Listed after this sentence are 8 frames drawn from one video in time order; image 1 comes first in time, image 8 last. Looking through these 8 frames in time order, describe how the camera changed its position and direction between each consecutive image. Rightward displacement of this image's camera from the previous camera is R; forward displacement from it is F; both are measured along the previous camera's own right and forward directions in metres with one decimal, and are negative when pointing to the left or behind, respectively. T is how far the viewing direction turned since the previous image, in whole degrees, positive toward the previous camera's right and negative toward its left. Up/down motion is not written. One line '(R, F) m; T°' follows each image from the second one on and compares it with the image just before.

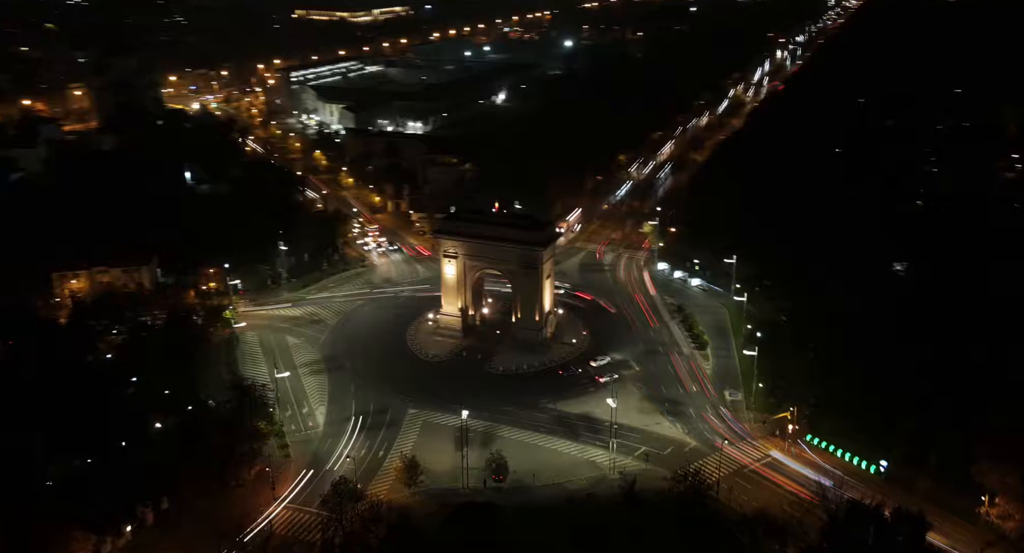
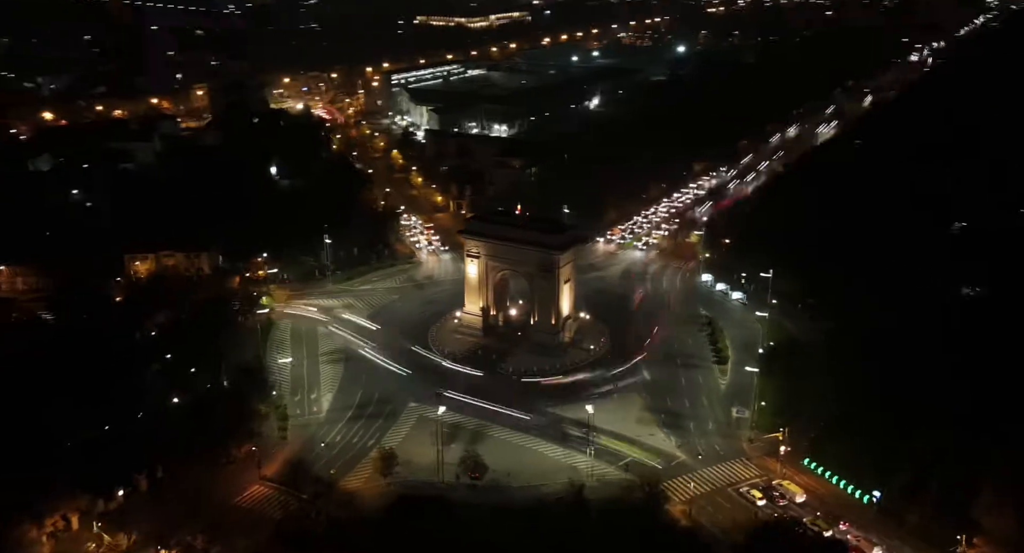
(+3.8, 0.0) m; -8°
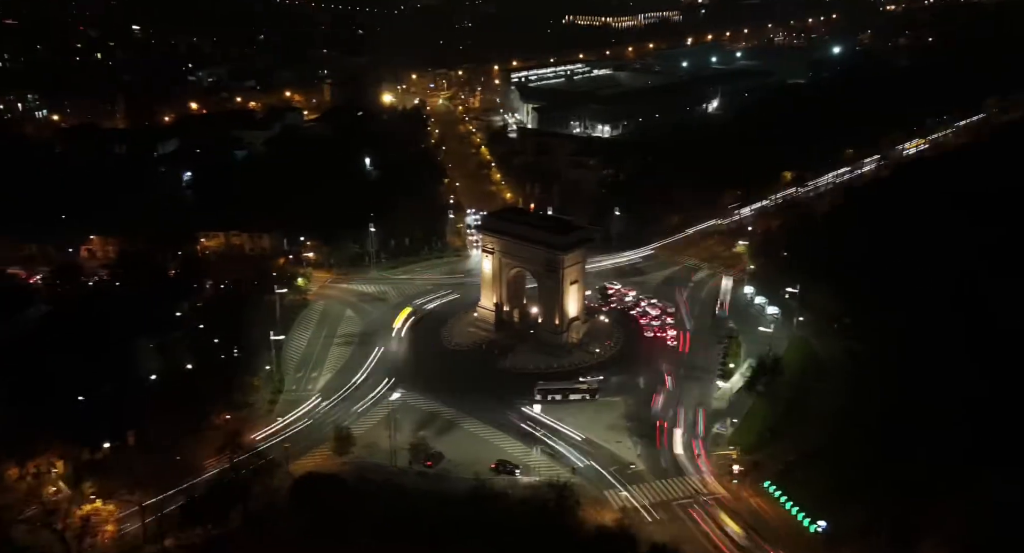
(+5.6, +0.2) m; -11°
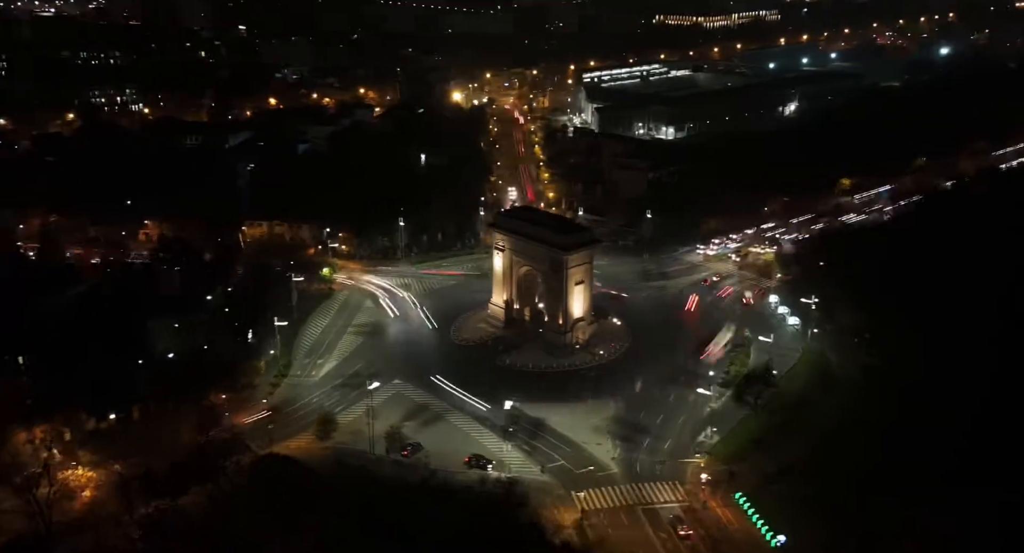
(+3.3, -0.1) m; -6°
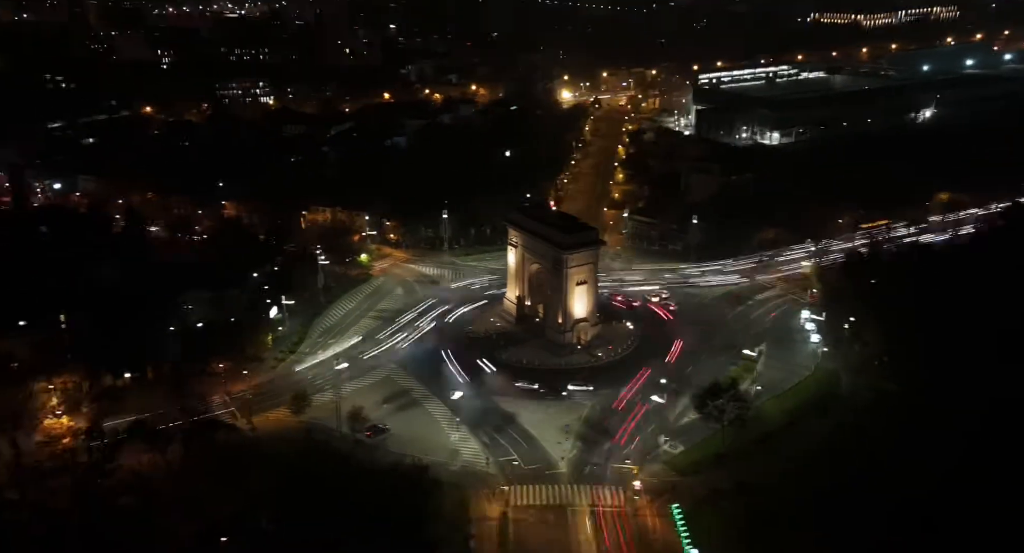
(+5.7, 0.0) m; -11°
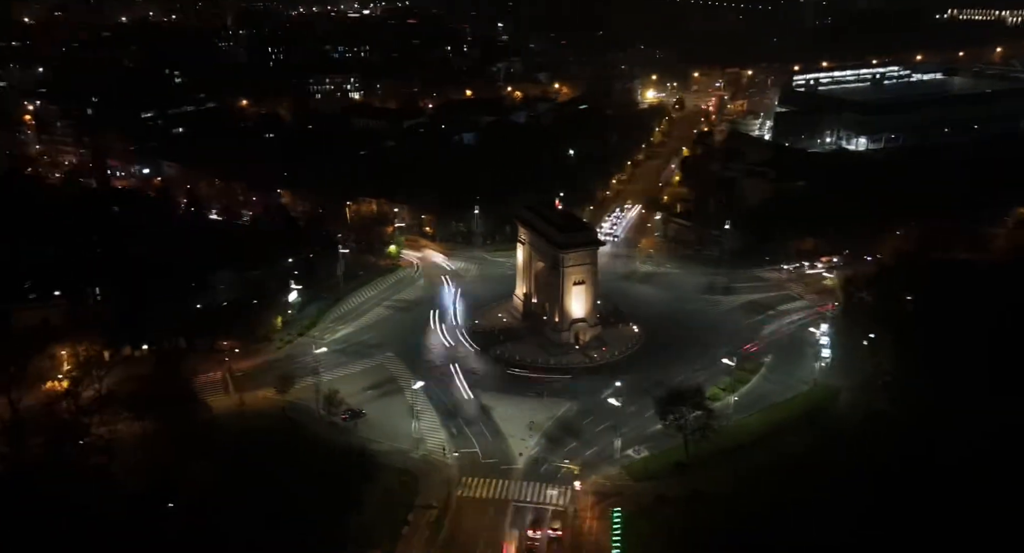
(+4.6, 0.0) m; -8°
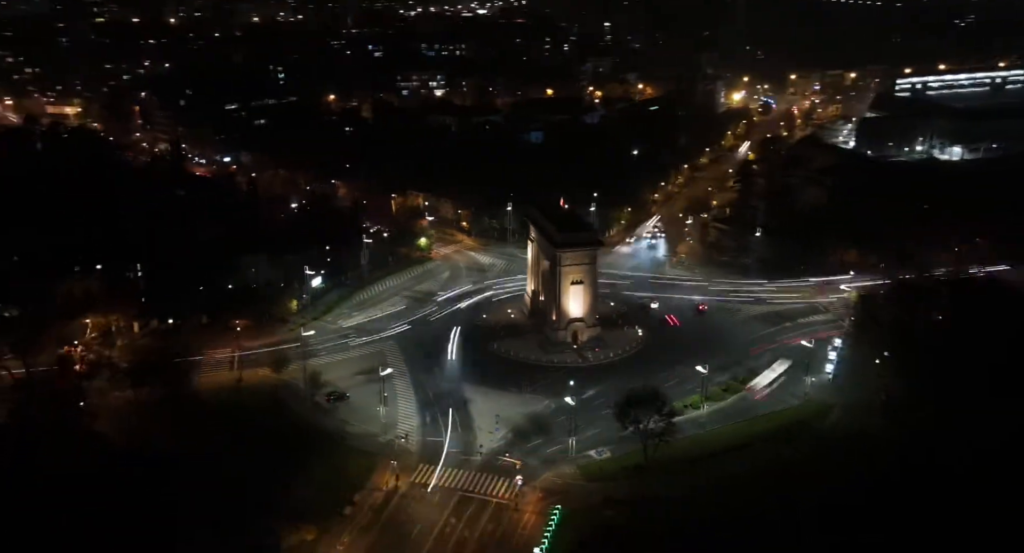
(+4.6, 0.0) m; -8°
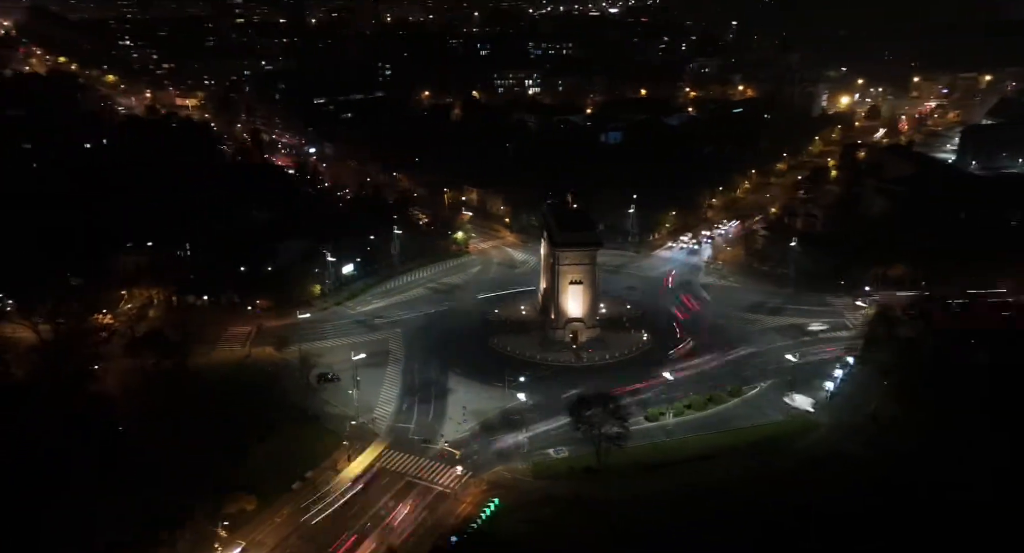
(+5.2, +0.2) m; -9°
